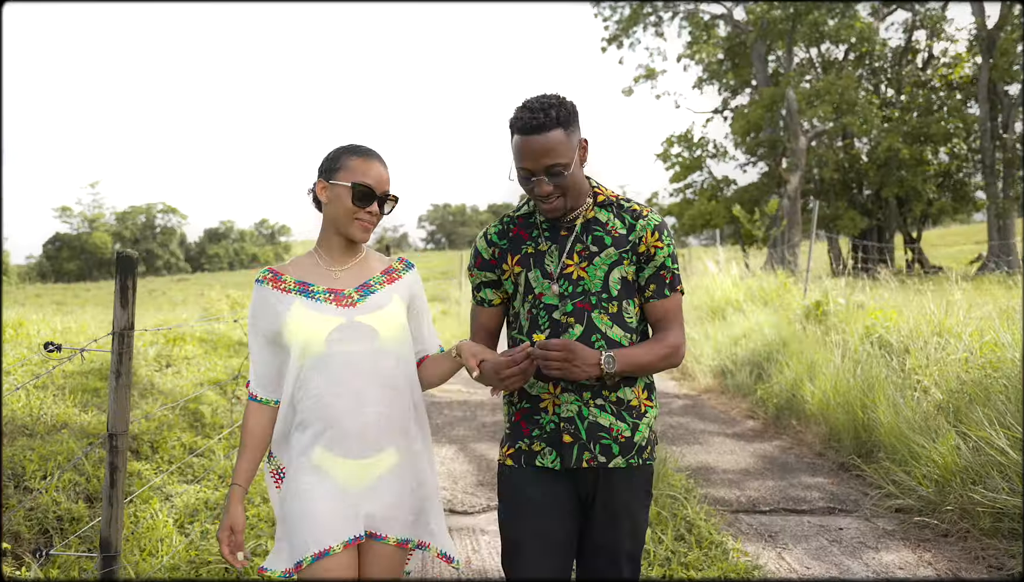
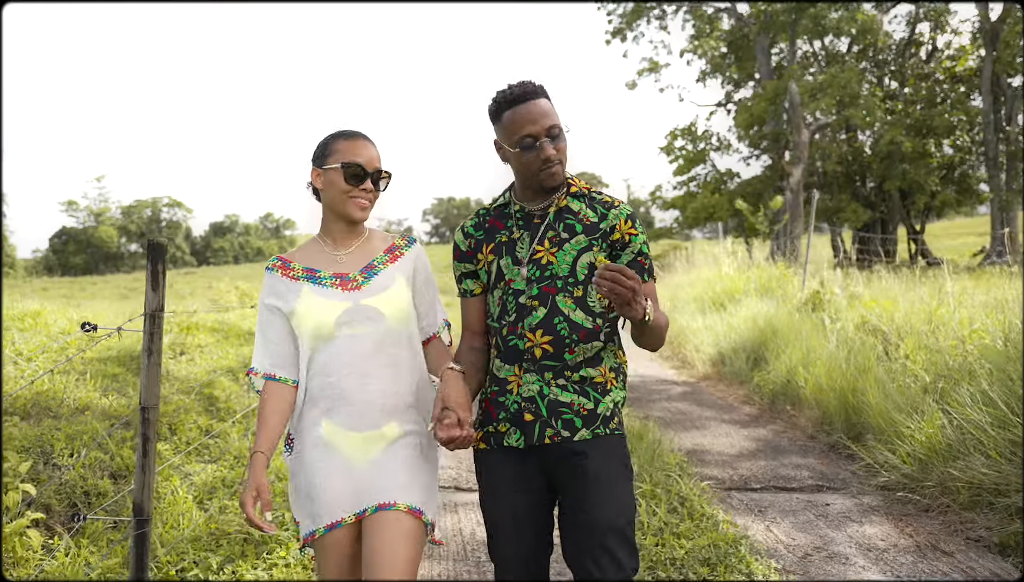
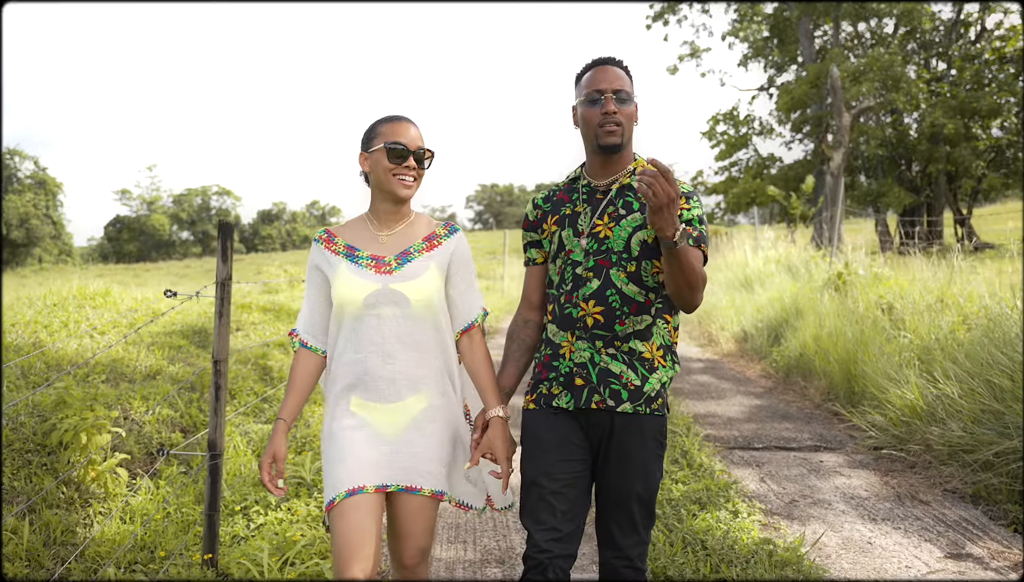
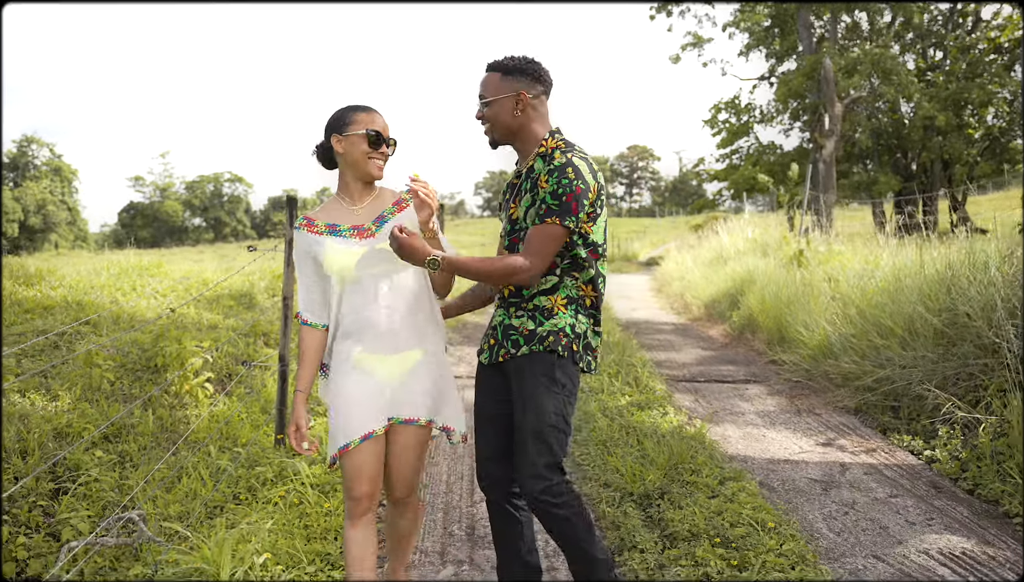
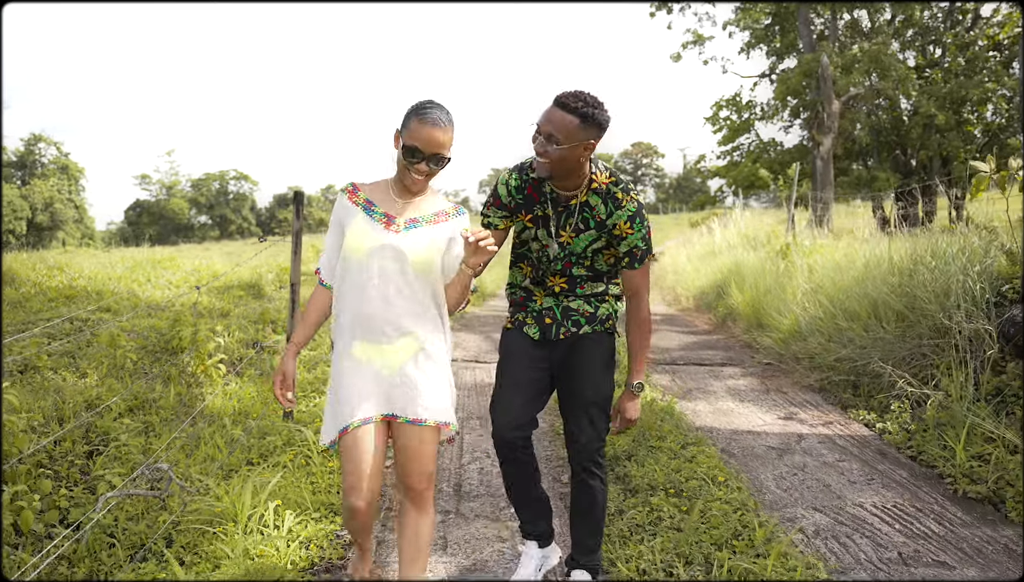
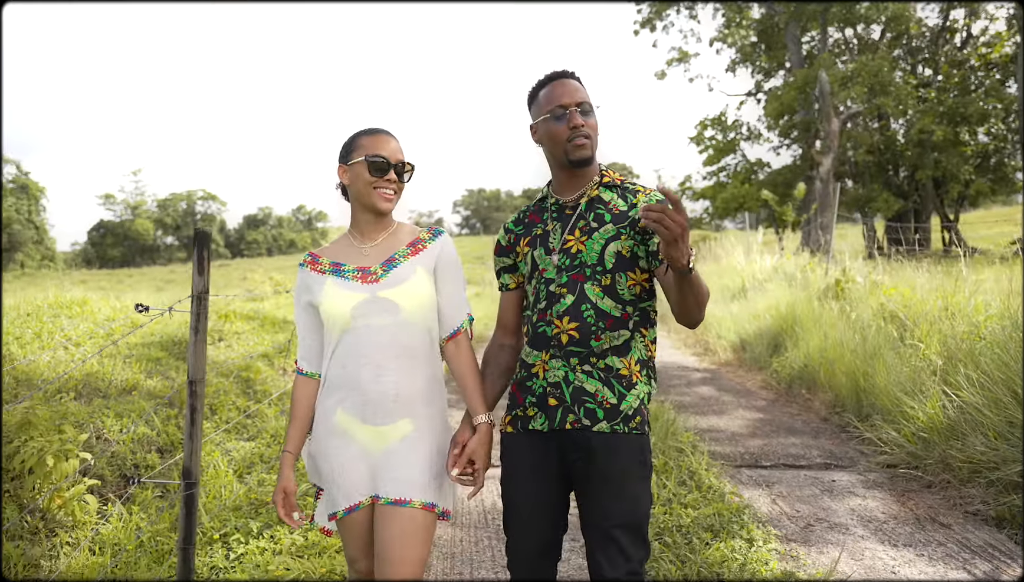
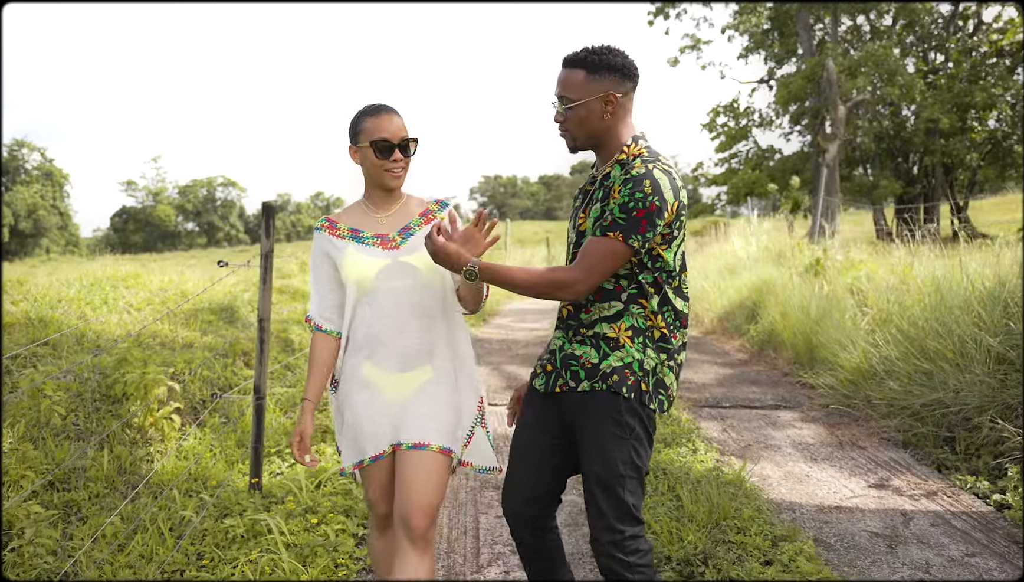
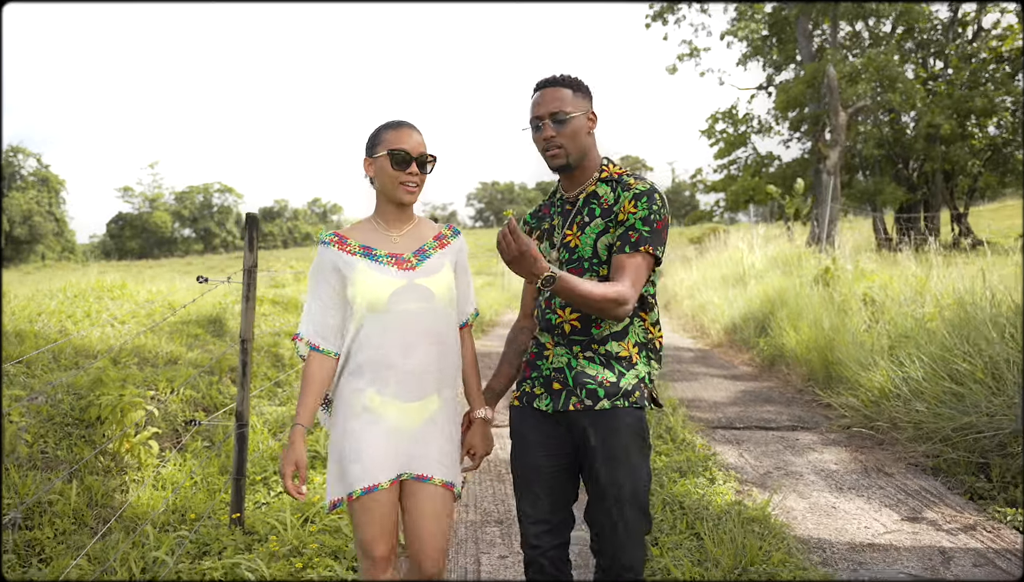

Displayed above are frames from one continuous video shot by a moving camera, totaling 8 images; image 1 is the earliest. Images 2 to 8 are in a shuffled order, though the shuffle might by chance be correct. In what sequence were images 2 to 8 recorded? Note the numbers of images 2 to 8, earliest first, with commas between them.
2, 6, 3, 8, 7, 4, 5
